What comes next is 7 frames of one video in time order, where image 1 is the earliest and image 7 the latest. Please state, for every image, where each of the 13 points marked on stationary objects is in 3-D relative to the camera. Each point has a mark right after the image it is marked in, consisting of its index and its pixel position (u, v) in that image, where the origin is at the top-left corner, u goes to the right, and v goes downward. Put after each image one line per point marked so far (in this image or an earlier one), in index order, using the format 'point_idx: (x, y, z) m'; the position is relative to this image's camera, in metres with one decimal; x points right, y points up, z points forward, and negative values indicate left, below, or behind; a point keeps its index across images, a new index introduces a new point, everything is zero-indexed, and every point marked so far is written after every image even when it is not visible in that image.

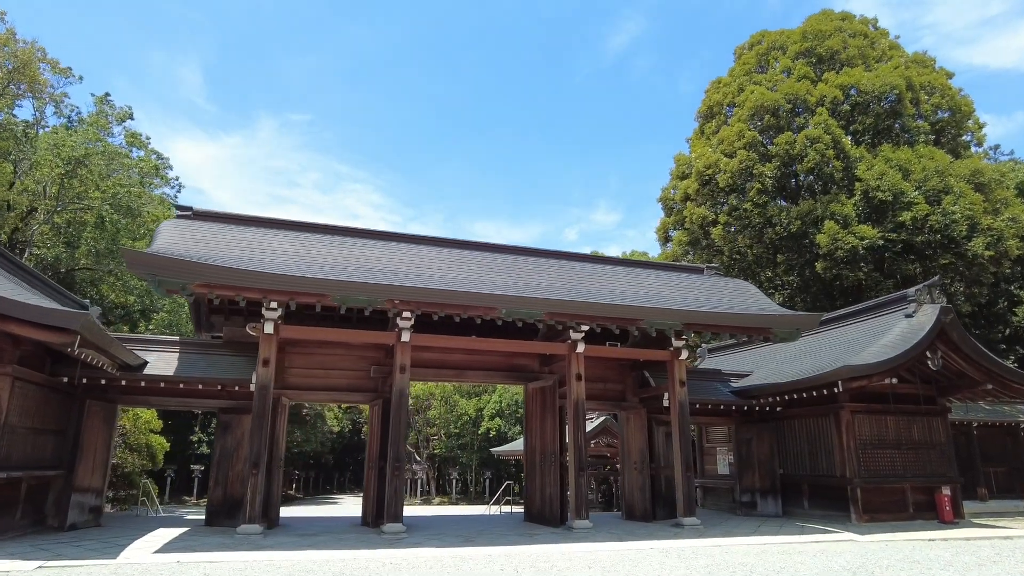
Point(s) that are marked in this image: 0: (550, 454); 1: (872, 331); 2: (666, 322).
0: (+0.5, -2.4, +8.5) m
1: (+5.7, -0.7, +9.3) m
2: (+2.0, -0.4, +7.6) m
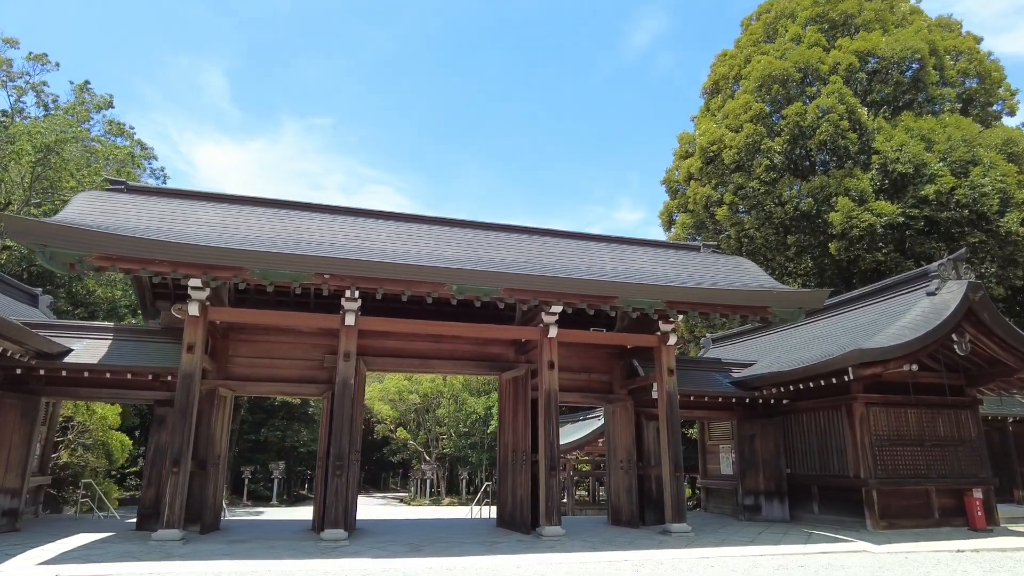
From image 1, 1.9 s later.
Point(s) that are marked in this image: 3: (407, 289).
0: (+0.1, -2.1, +7.6) m
1: (+5.3, -0.3, +8.3) m
2: (+1.5, -0.1, +6.6) m
3: (-1.1, 0.0, +6.0) m
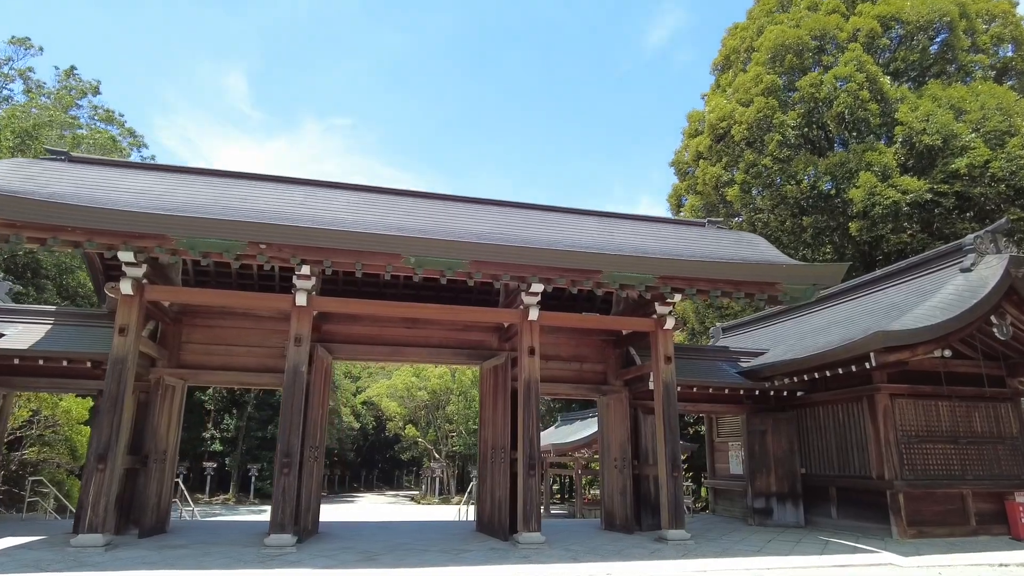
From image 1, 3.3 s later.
0: (-0.1, -1.9, +6.9) m
1: (+5.0, -0.1, +7.3) m
2: (+1.2, +0.1, +5.8) m
3: (-1.4, +0.3, +5.3) m
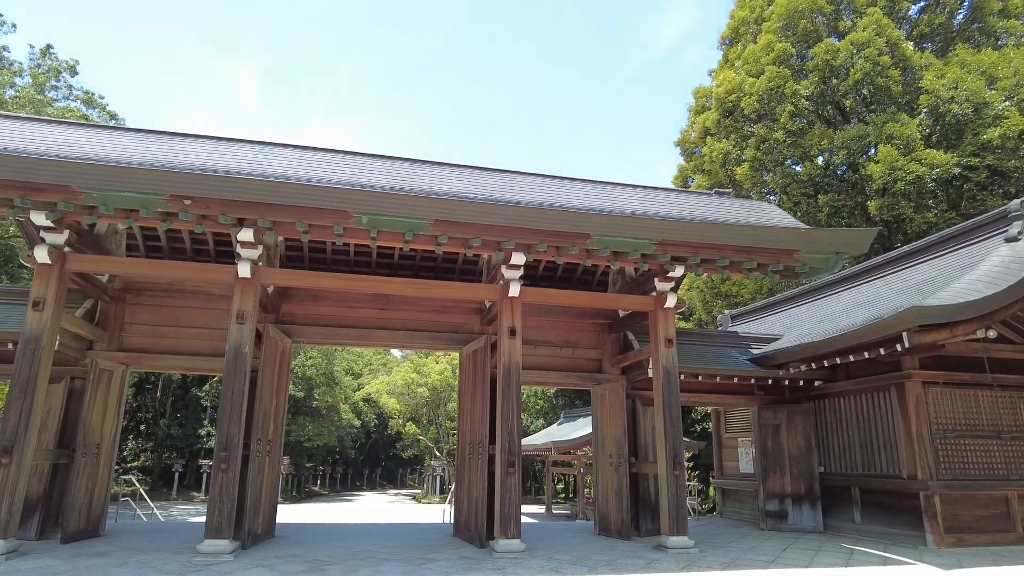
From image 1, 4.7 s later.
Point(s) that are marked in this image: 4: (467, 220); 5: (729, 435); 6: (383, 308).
0: (-0.3, -1.6, +6.1) m
1: (+4.8, +0.2, +6.5) m
2: (+1.0, +0.4, +5.0) m
3: (-1.6, +0.5, +4.5) m
4: (-0.4, +0.5, +4.6) m
5: (+3.4, -2.3, +9.2) m
6: (-1.5, -0.2, +6.8) m
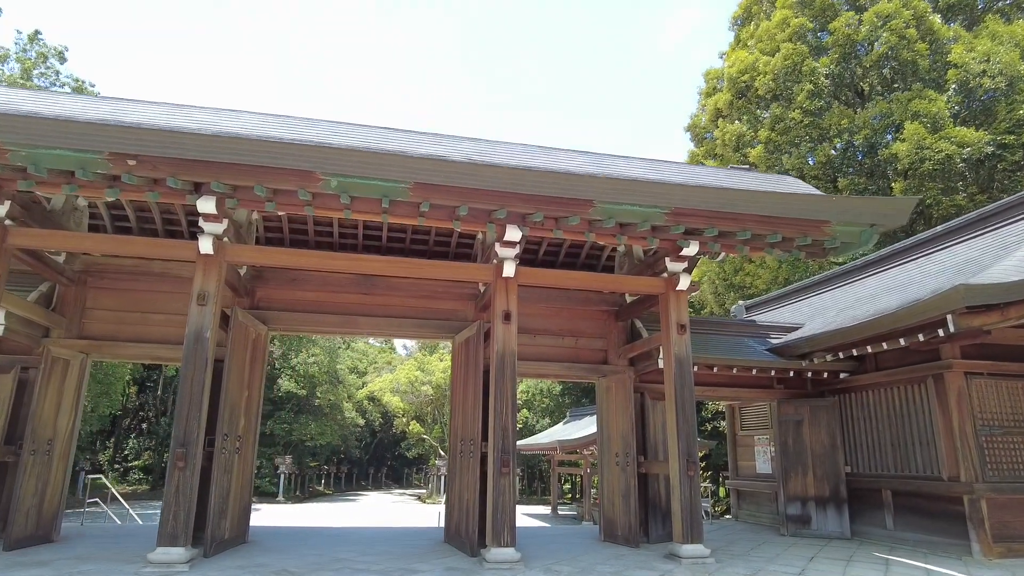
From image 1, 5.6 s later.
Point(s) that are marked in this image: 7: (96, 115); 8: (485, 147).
0: (-0.4, -1.4, +5.5) m
1: (+4.8, +0.4, +5.8) m
2: (+0.9, +0.6, +4.4) m
3: (-1.7, +0.7, +4.0) m
4: (-0.4, +0.7, +4.1) m
5: (+3.4, -2.1, +8.6) m
6: (-1.5, -0.1, +6.2) m
7: (-3.0, +1.2, +4.3) m
8: (-0.3, +1.3, +5.3) m
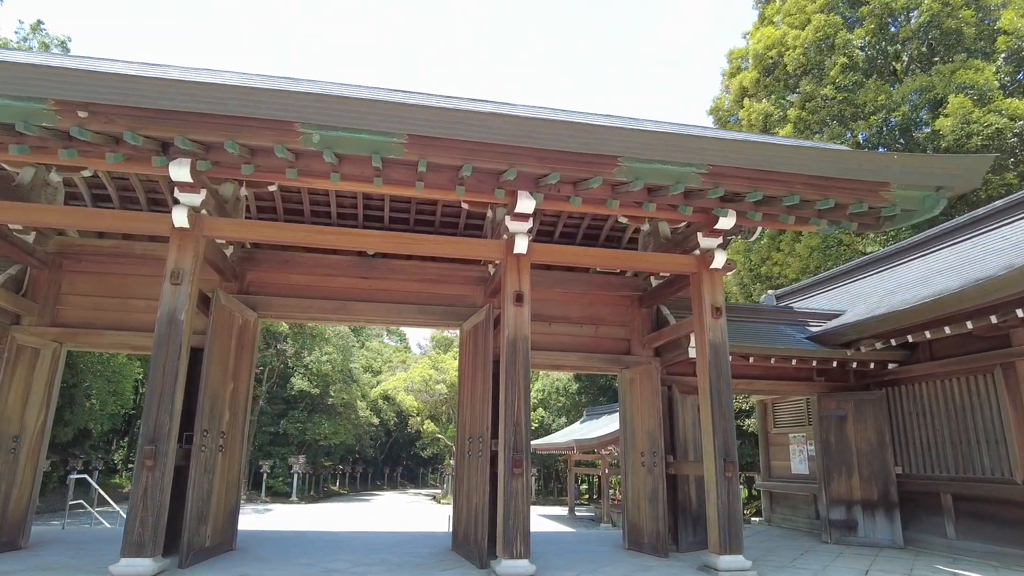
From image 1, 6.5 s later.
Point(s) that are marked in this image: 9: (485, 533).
0: (-0.3, -1.2, +4.9) m
1: (+4.9, +0.6, +5.1) m
2: (+1.0, +0.8, +3.8) m
3: (-1.6, +0.9, +3.4) m
4: (-0.3, +0.9, +3.5) m
5: (+3.6, -1.9, +8.0) m
6: (-1.4, +0.1, +5.7) m
7: (-3.0, +1.4, +3.8) m
8: (-0.2, +1.4, +4.7) m
9: (-0.2, -1.8, +4.5) m
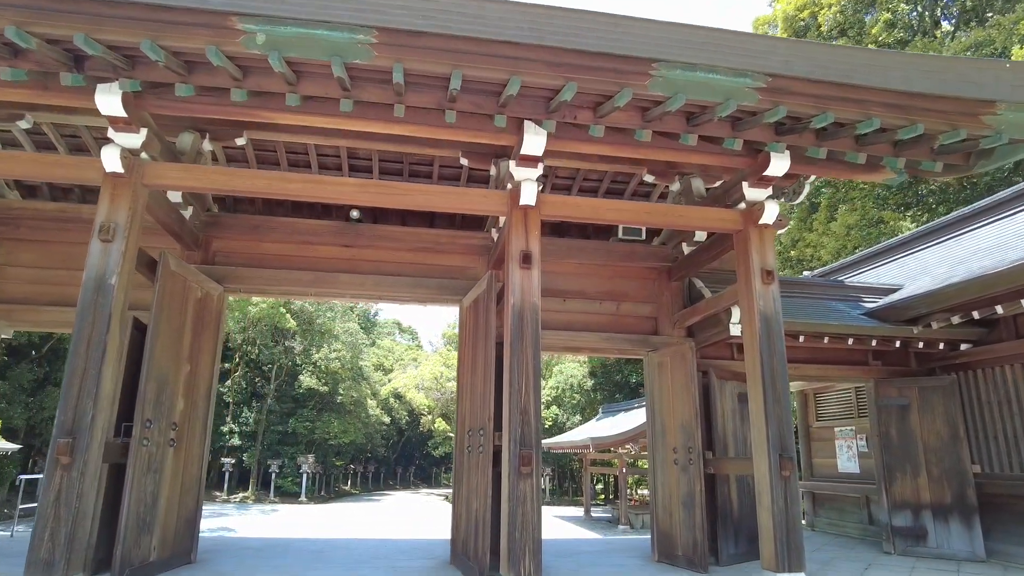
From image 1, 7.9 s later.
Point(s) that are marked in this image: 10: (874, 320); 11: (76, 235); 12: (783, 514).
0: (-0.2, -1.0, +4.1) m
1: (+4.9, +0.9, +4.2) m
2: (+1.0, +1.0, +3.0) m
3: (-1.6, +1.1, +2.7) m
4: (-0.3, +1.1, +2.7) m
5: (+3.7, -1.6, +7.1) m
6: (-1.3, +0.4, +4.9) m
7: (-2.9, +1.6, +3.1) m
8: (-0.1, +1.7, +3.9) m
9: (-0.2, -1.6, +3.7) m
10: (+3.3, -0.3, +5.5) m
11: (-3.5, +0.4, +4.7) m
12: (+1.7, -1.4, +3.7) m
